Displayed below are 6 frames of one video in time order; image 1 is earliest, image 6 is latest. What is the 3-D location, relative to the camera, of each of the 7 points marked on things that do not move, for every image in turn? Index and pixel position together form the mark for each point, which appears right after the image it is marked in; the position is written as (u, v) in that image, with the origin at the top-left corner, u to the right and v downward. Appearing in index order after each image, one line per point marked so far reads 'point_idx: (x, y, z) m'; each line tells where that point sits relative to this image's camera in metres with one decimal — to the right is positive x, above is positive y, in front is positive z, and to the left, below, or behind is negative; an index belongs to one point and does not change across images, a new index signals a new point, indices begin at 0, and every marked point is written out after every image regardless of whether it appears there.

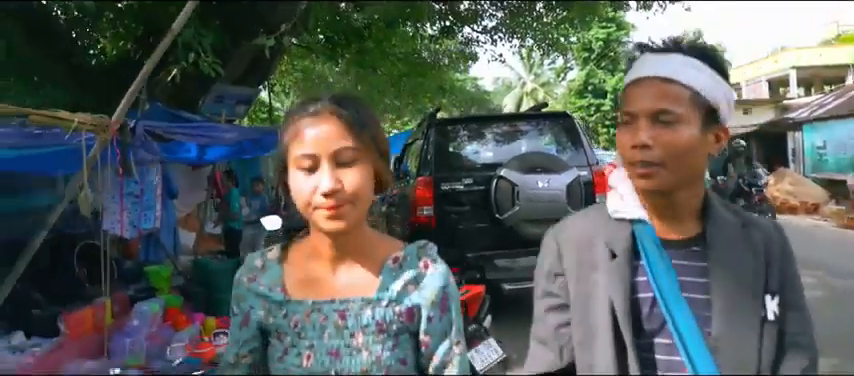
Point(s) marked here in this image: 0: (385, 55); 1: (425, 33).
0: (-0.4, +1.4, +7.6) m
1: (0.0, +1.5, +6.5) m
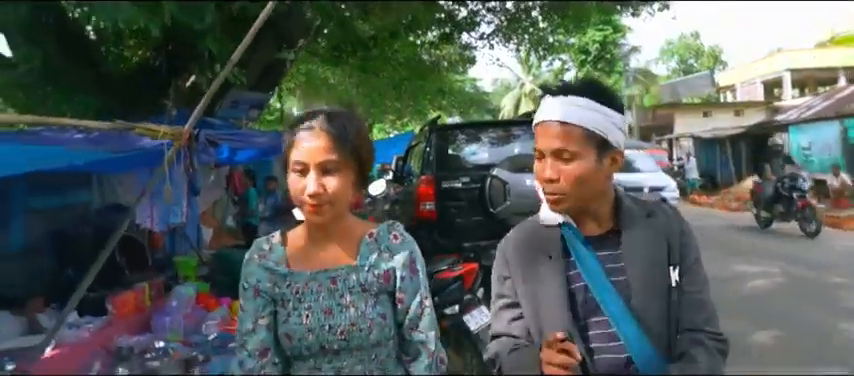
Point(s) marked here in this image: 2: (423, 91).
0: (-0.4, +1.4, +8.0) m
1: (+0.1, +1.5, +7.0) m
2: (-0.1, +1.6, +12.2) m
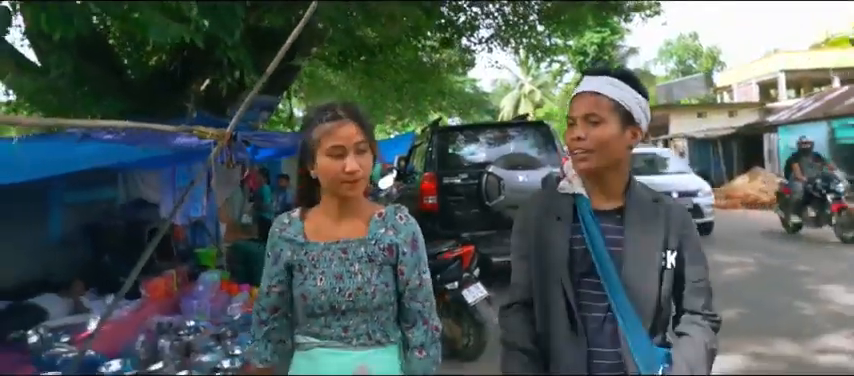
0: (-0.4, +1.4, +8.4) m
1: (+0.1, +1.6, +7.3) m
2: (0.0, +1.6, +12.6) m
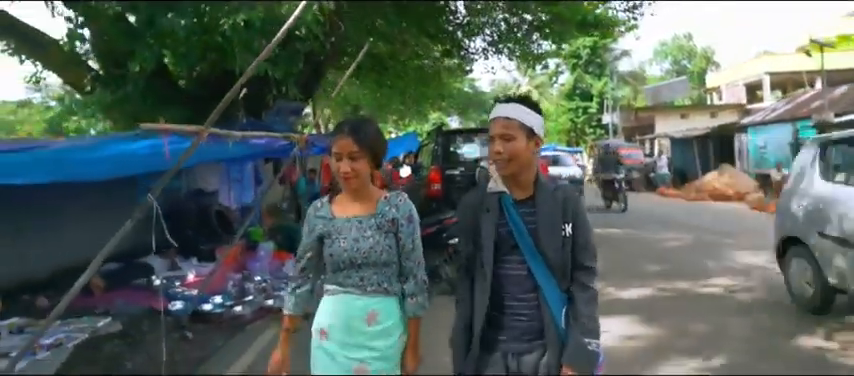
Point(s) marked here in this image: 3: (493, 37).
0: (-0.4, +1.5, +9.6) m
1: (+0.1, +1.6, +8.5) m
2: (0.0, +1.7, +13.8) m
3: (+0.8, +1.8, +8.5) m
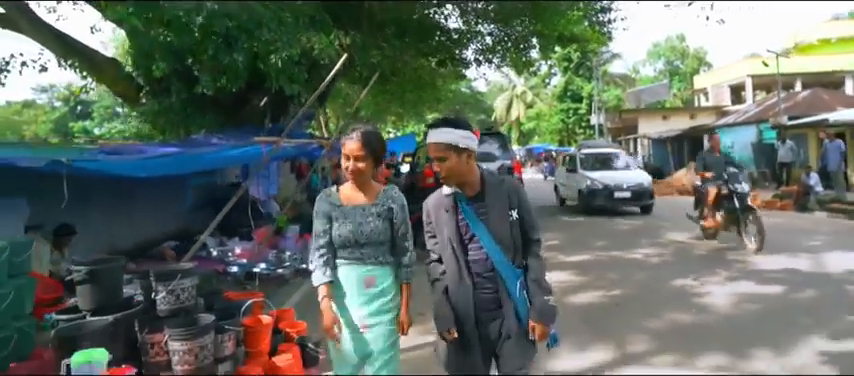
0: (-0.4, +1.6, +10.8) m
1: (+0.1, +1.7, +9.8) m
2: (-0.1, +1.8, +15.0) m
3: (+0.7, +1.8, +9.7) m
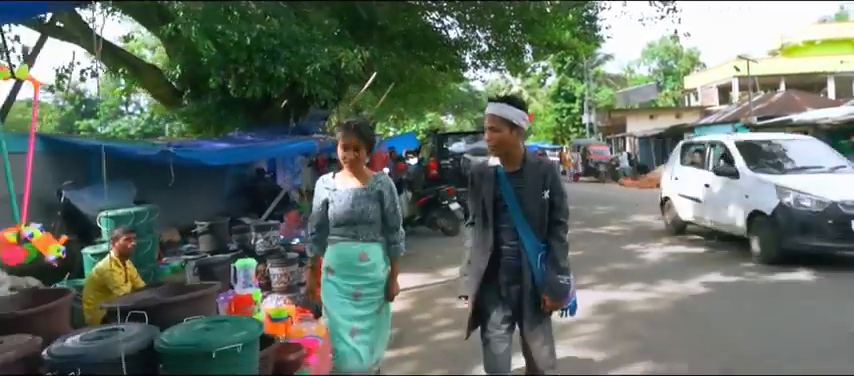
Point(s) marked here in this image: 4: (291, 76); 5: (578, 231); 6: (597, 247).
0: (-0.4, +1.7, +12.0) m
1: (+0.1, +1.8, +10.9) m
2: (-0.1, +1.9, +16.1) m
3: (+0.8, +1.9, +10.8) m
4: (-1.5, +1.2, +7.7) m
5: (+1.6, -0.5, +7.6) m
6: (+1.5, -0.5, +6.4) m
